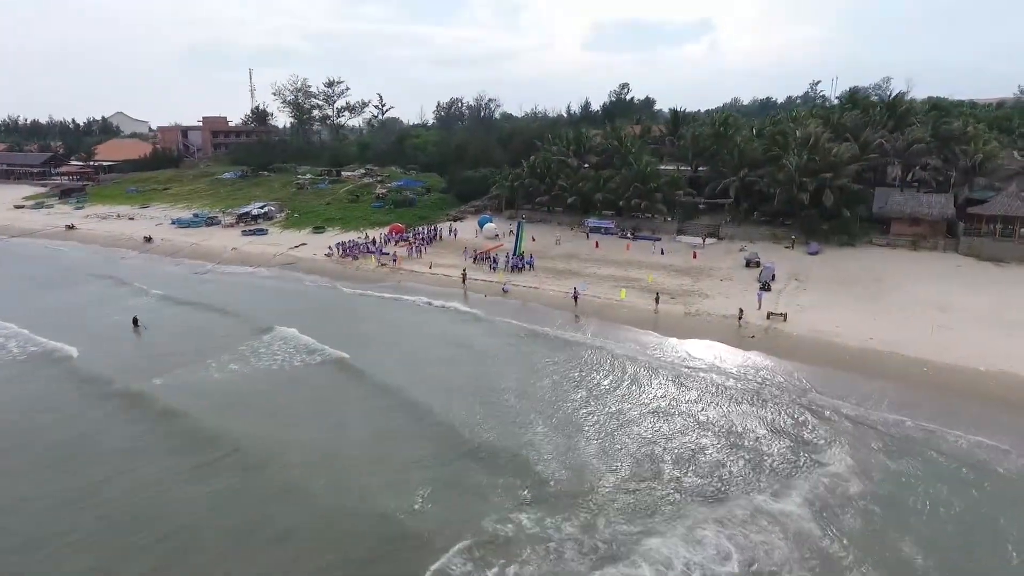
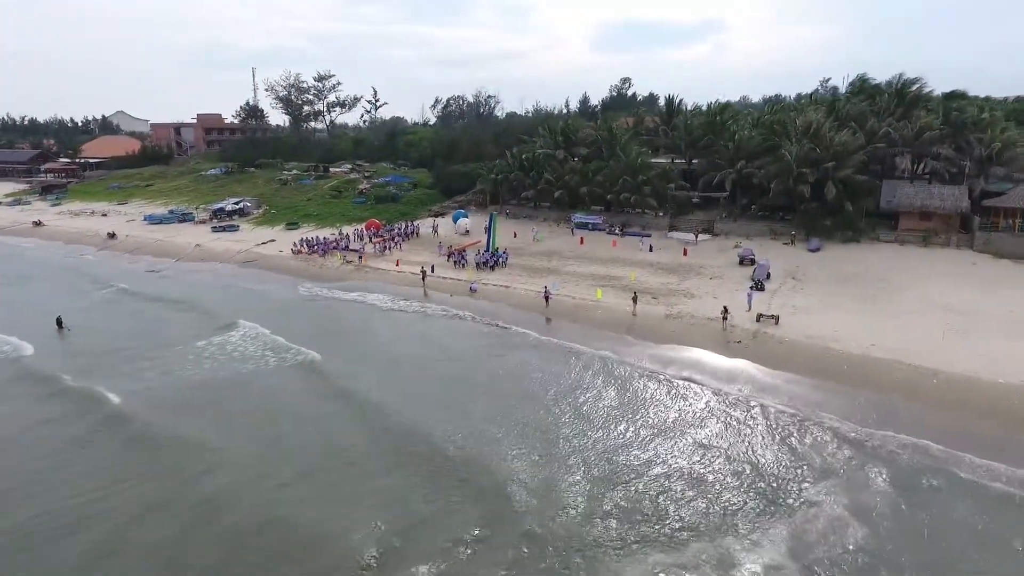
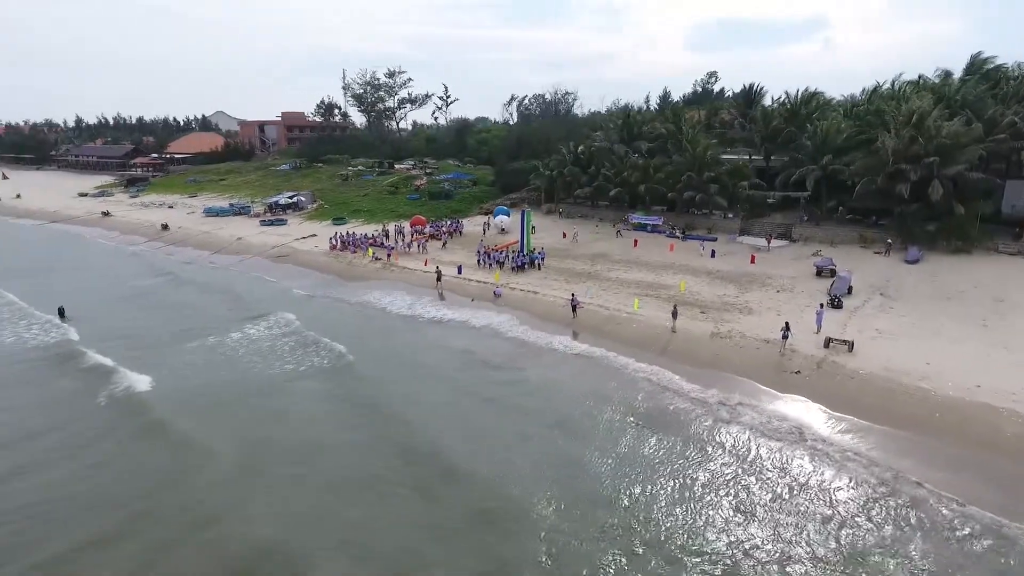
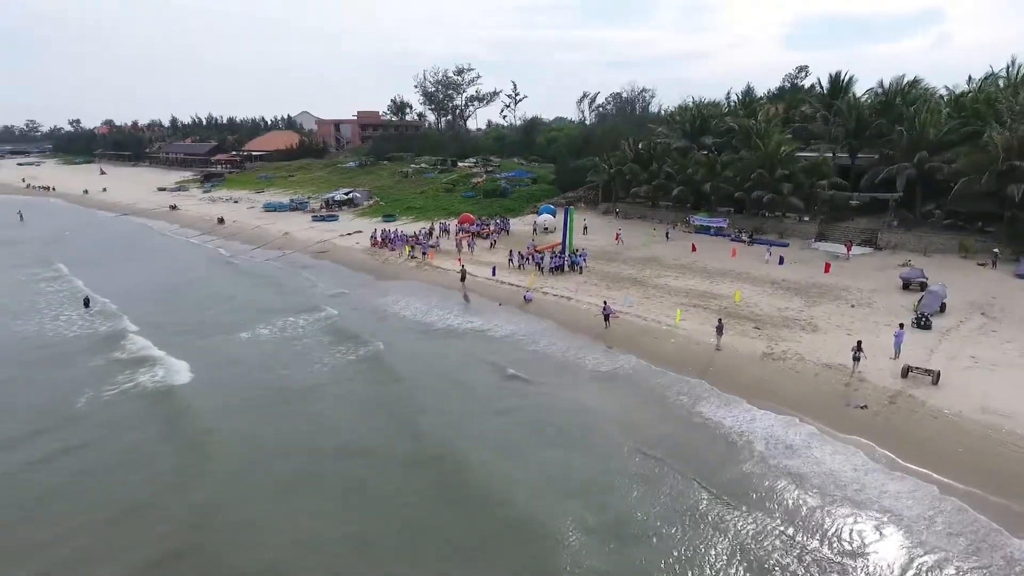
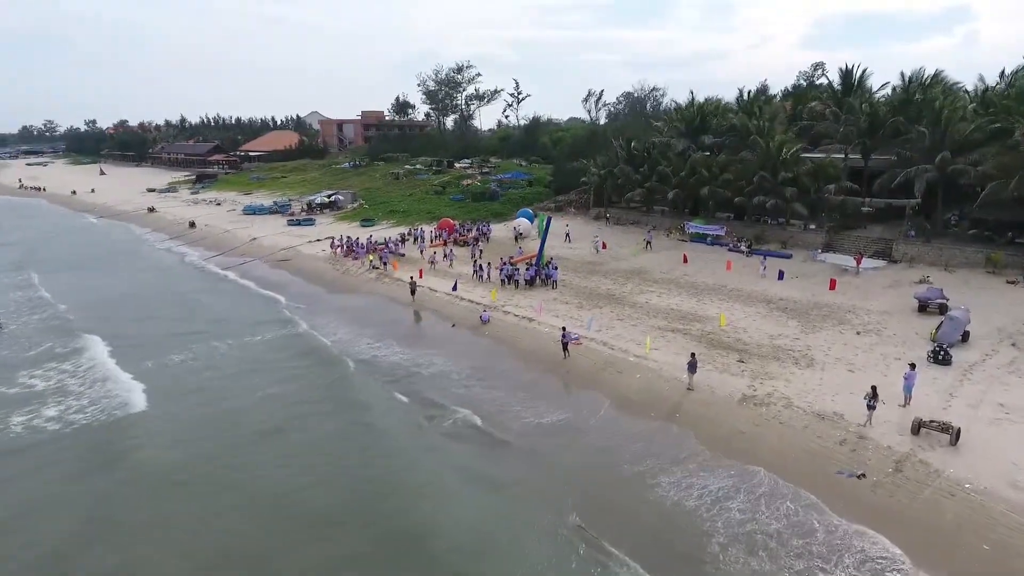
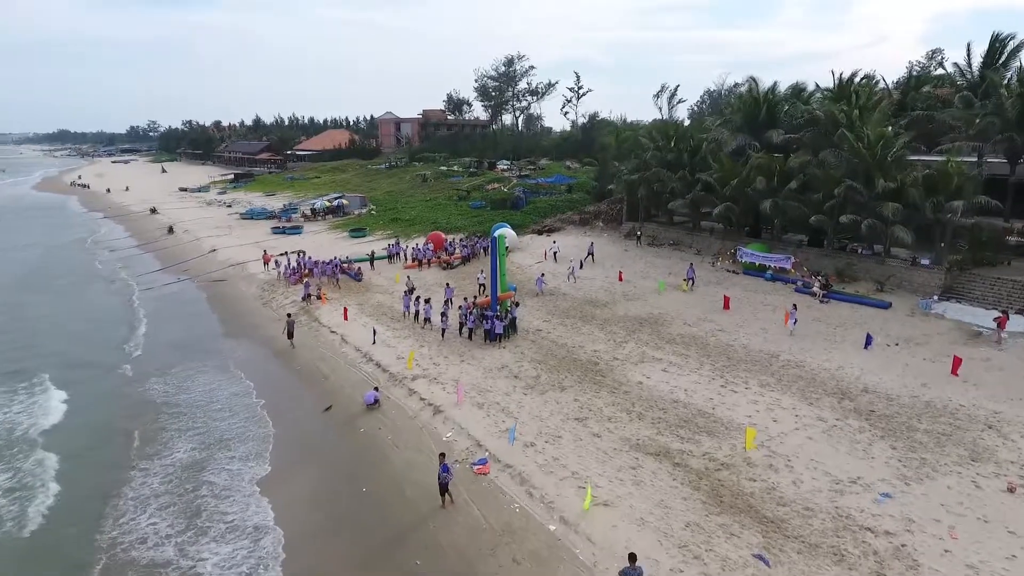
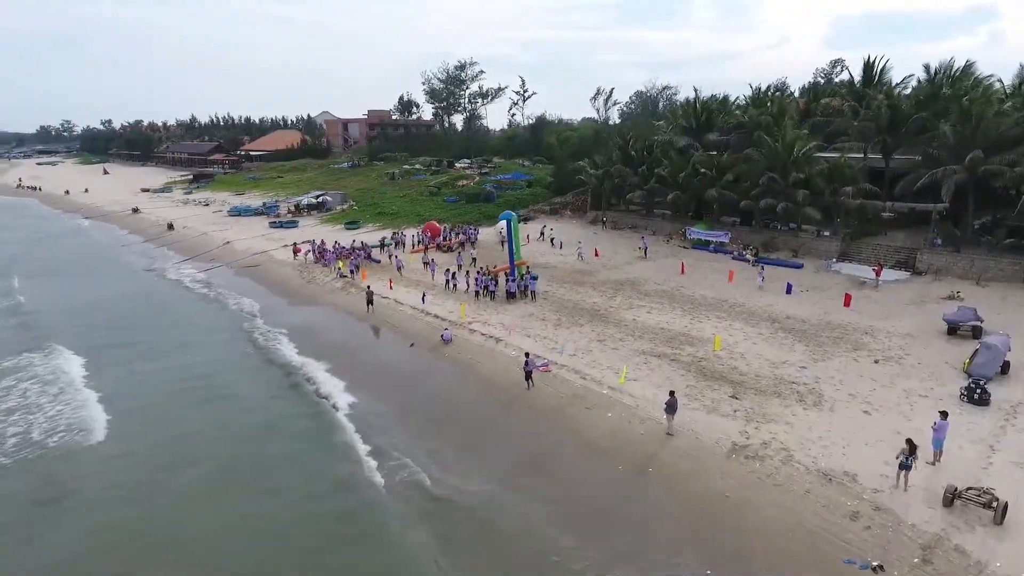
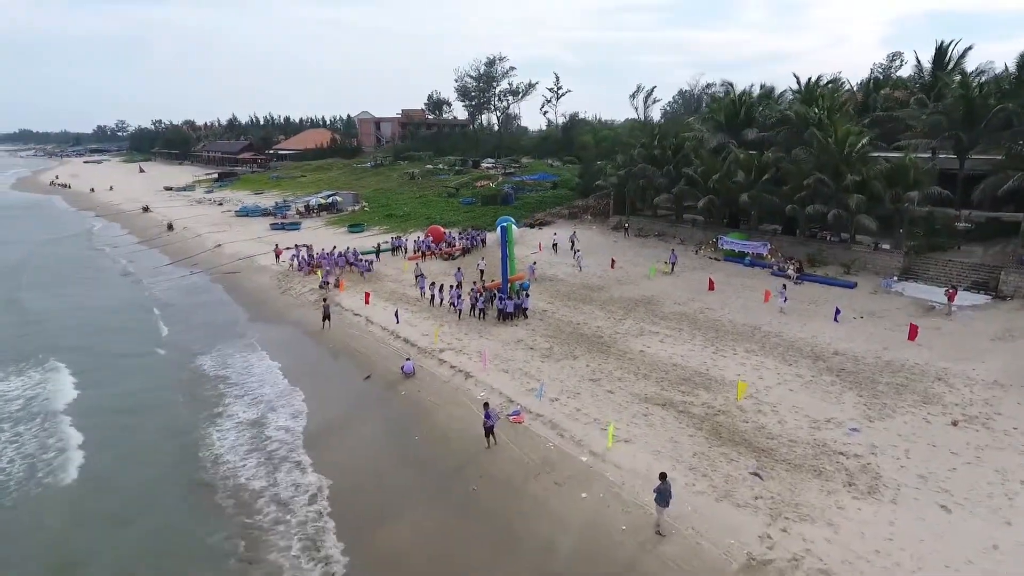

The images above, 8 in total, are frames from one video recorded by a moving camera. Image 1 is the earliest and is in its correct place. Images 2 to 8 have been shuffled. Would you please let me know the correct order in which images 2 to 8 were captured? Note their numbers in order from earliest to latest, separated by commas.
2, 3, 4, 5, 7, 8, 6
